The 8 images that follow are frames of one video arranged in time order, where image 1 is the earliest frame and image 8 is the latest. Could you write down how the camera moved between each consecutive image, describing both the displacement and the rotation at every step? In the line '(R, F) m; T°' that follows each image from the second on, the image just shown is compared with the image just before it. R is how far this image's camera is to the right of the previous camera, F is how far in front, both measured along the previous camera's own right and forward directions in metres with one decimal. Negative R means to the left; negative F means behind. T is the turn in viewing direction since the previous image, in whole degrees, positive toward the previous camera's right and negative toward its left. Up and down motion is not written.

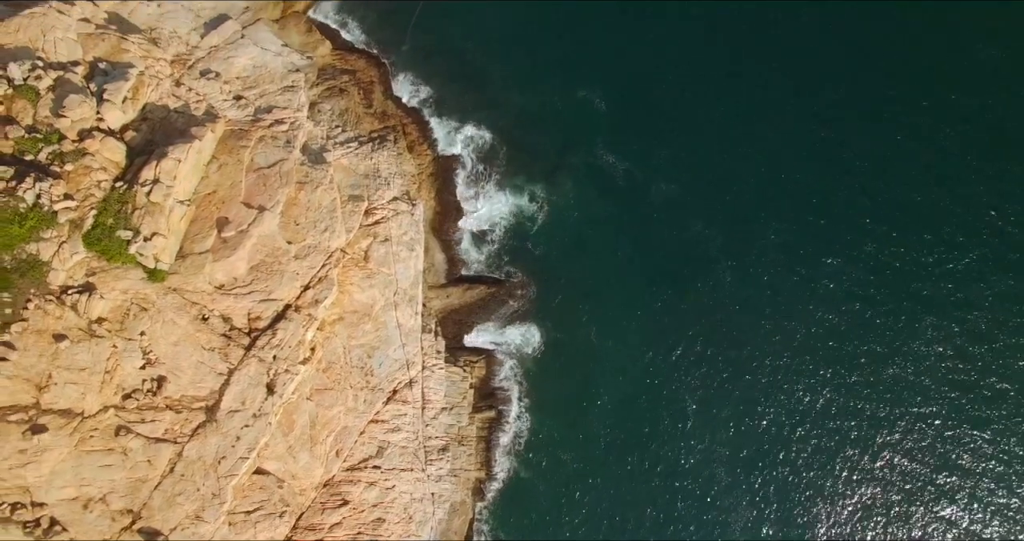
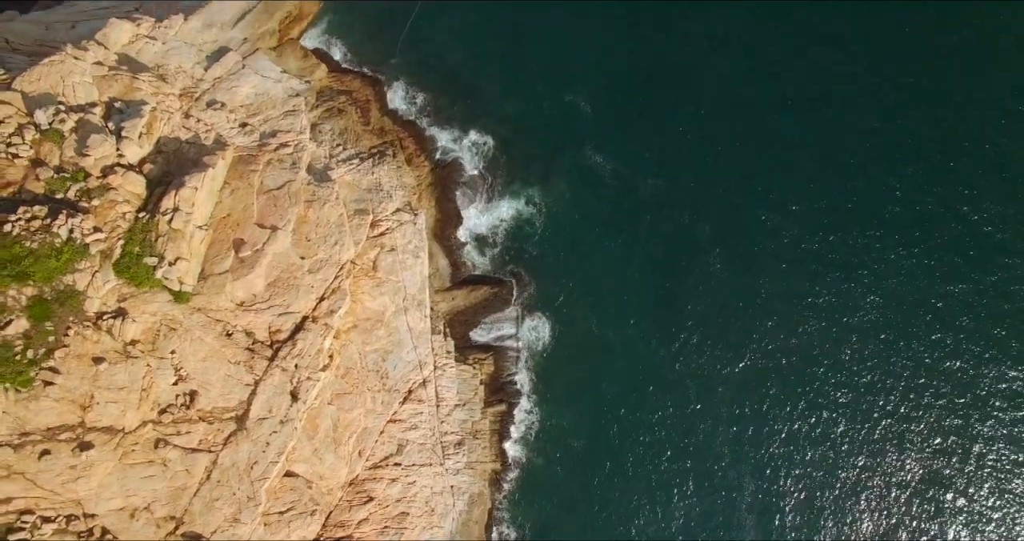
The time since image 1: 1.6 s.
(+0.1, -2.2) m; 0°
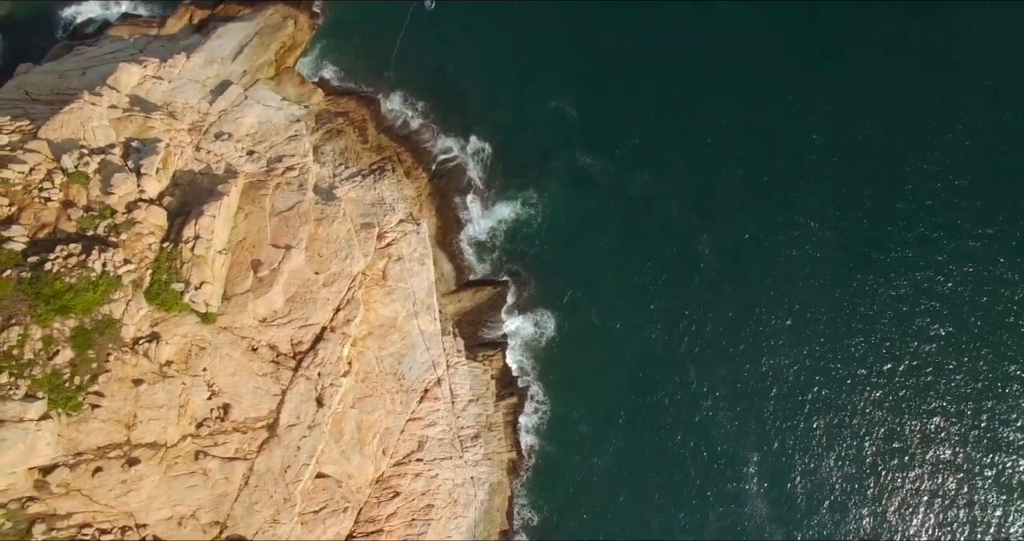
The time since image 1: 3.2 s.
(0.0, -2.5) m; 0°
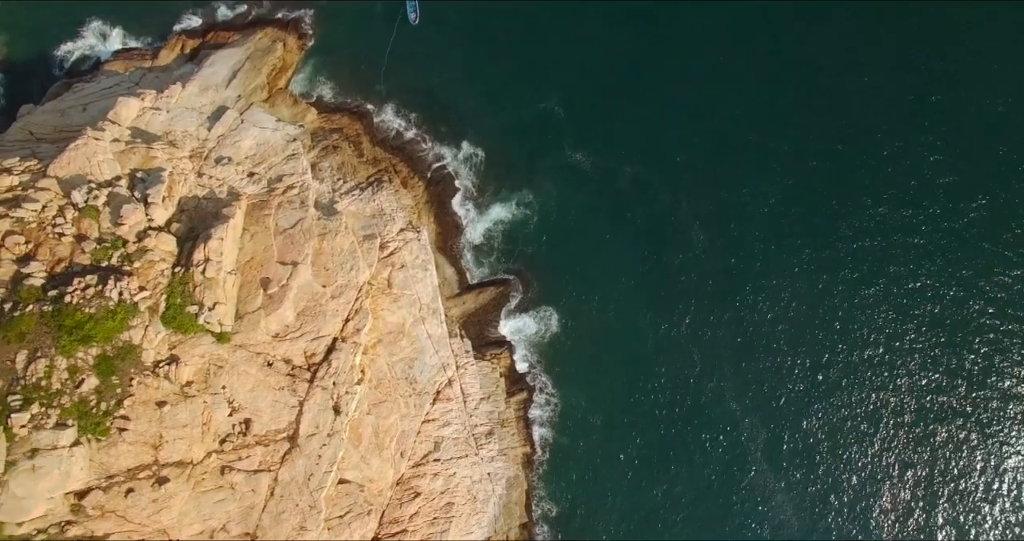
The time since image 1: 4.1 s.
(0.0, -1.2) m; 0°
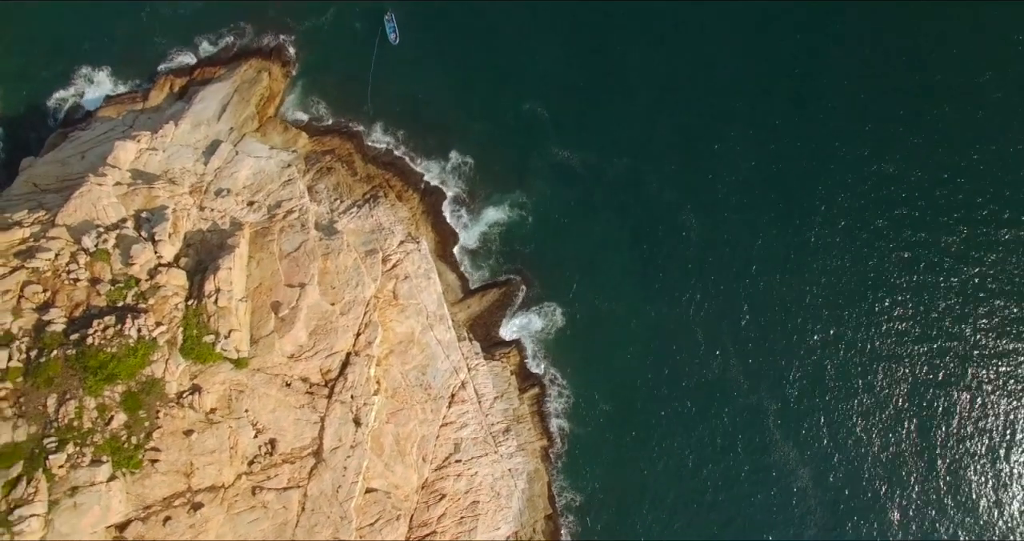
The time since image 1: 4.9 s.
(0.0, -1.2) m; 0°
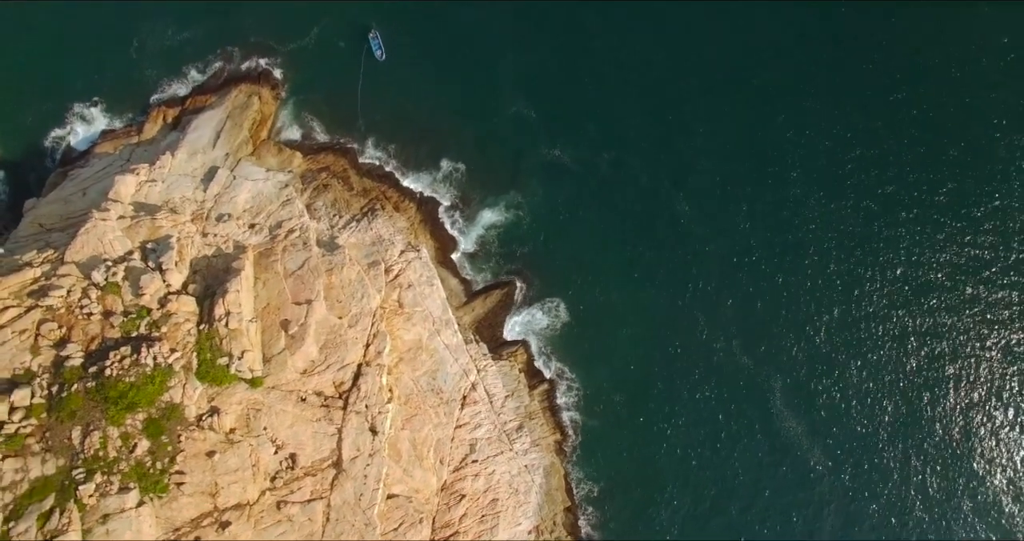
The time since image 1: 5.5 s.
(0.0, -0.9) m; 0°
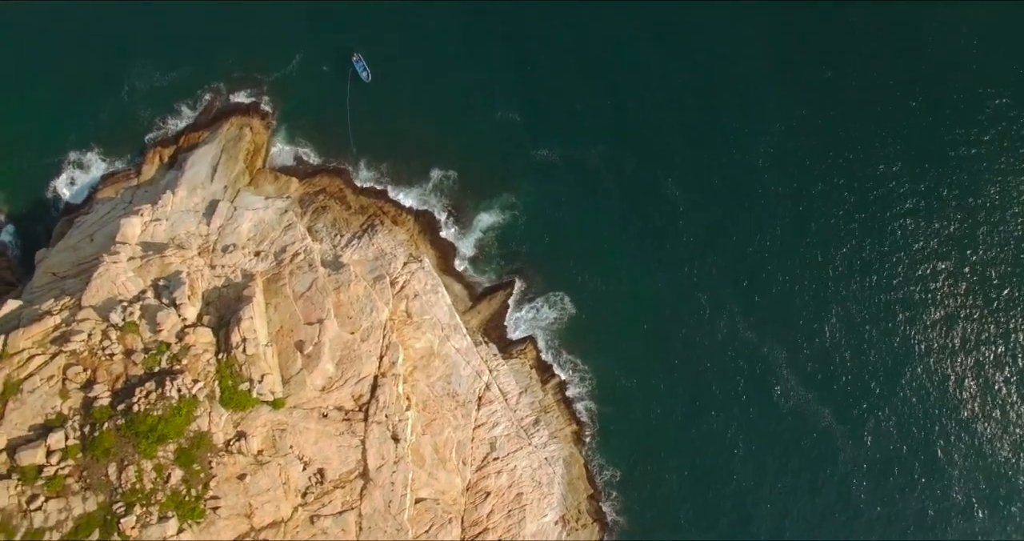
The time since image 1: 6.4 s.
(0.0, -1.3) m; 0°
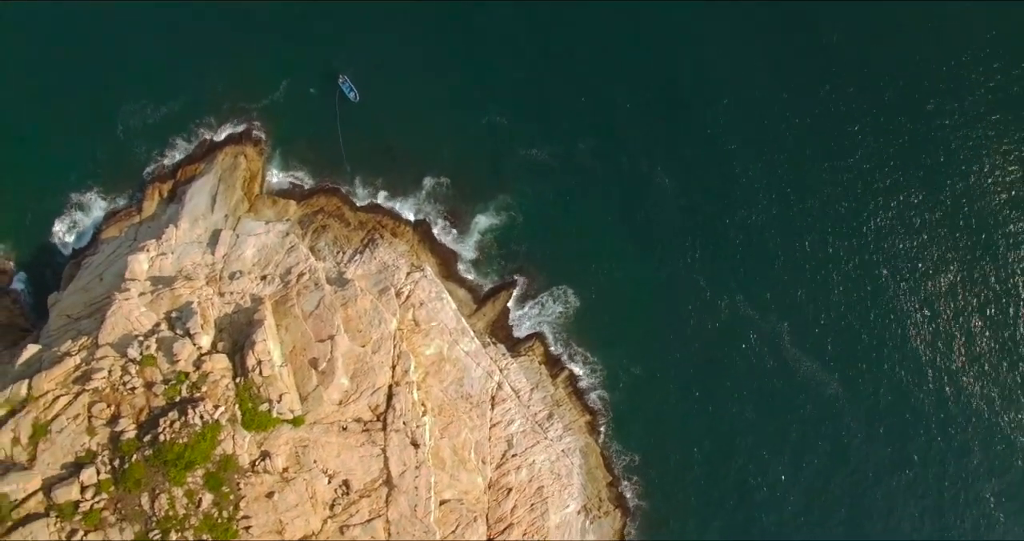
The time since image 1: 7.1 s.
(0.0, -1.1) m; 0°
